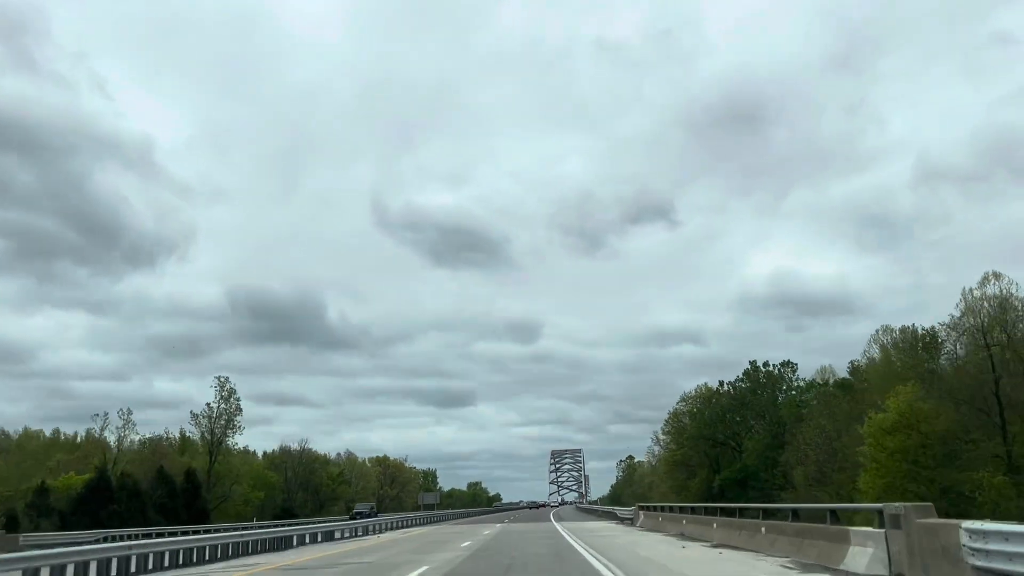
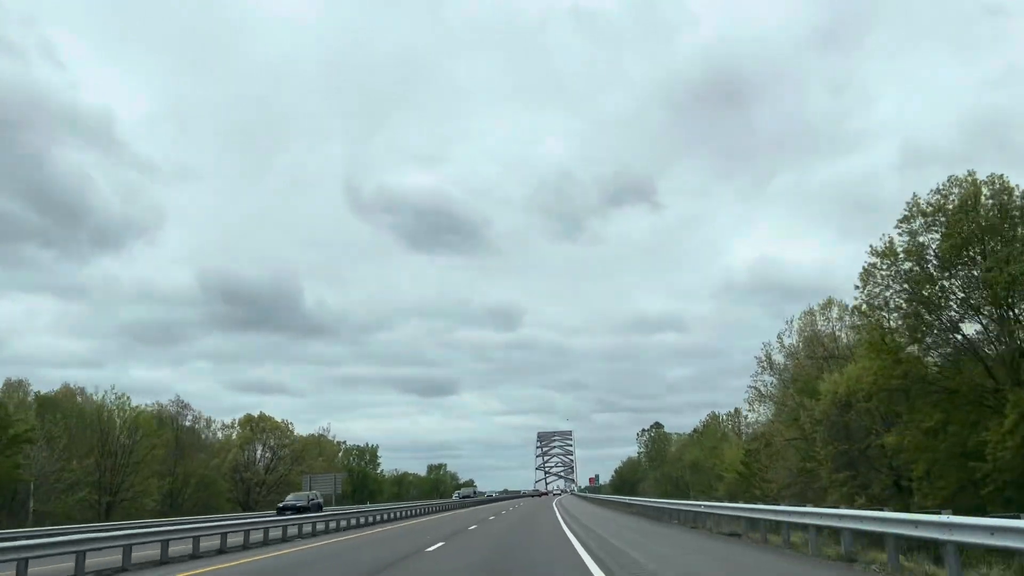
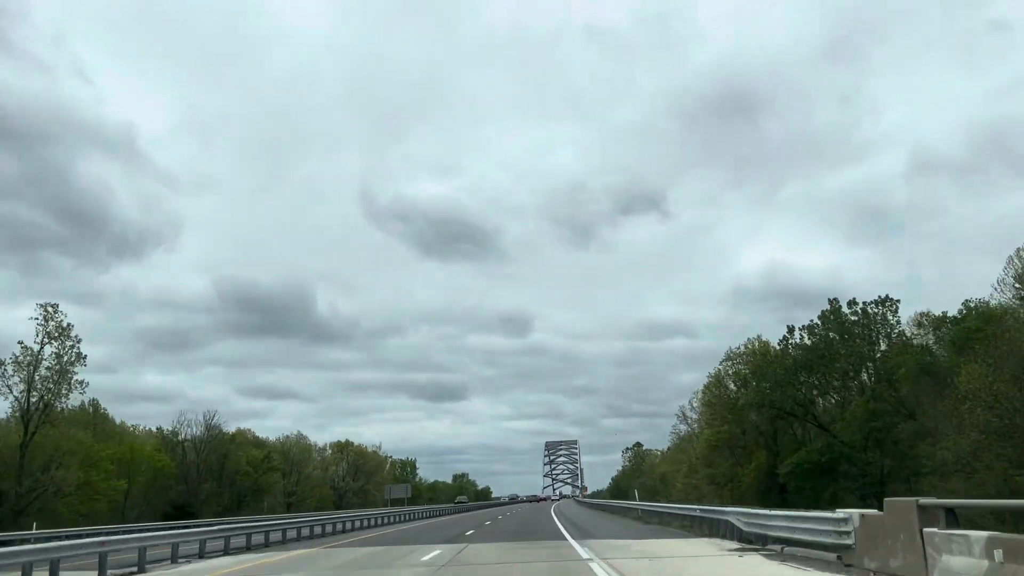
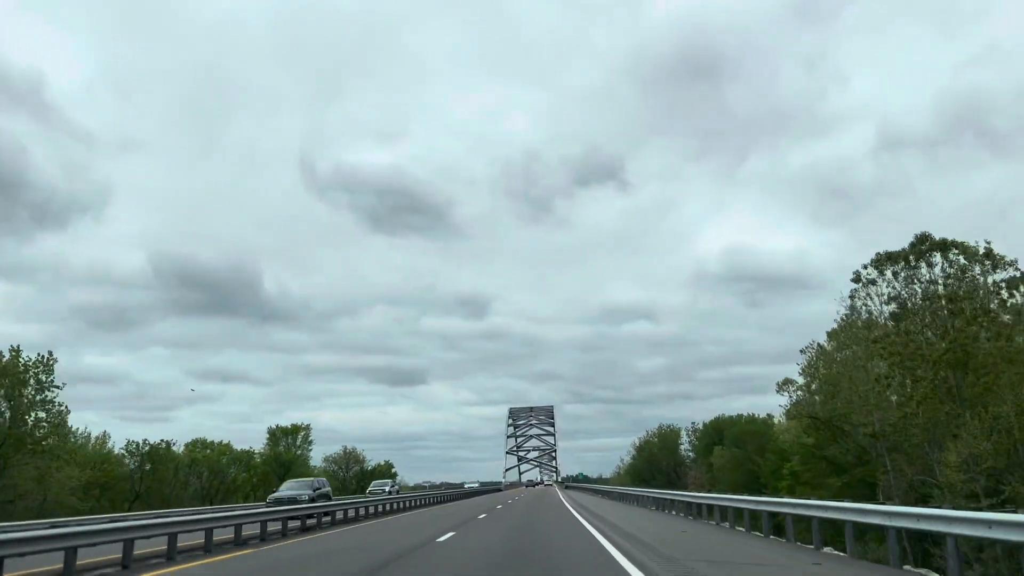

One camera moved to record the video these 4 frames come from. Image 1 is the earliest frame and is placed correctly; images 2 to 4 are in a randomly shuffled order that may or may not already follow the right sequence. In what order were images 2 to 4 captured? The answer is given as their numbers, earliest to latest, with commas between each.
3, 2, 4
